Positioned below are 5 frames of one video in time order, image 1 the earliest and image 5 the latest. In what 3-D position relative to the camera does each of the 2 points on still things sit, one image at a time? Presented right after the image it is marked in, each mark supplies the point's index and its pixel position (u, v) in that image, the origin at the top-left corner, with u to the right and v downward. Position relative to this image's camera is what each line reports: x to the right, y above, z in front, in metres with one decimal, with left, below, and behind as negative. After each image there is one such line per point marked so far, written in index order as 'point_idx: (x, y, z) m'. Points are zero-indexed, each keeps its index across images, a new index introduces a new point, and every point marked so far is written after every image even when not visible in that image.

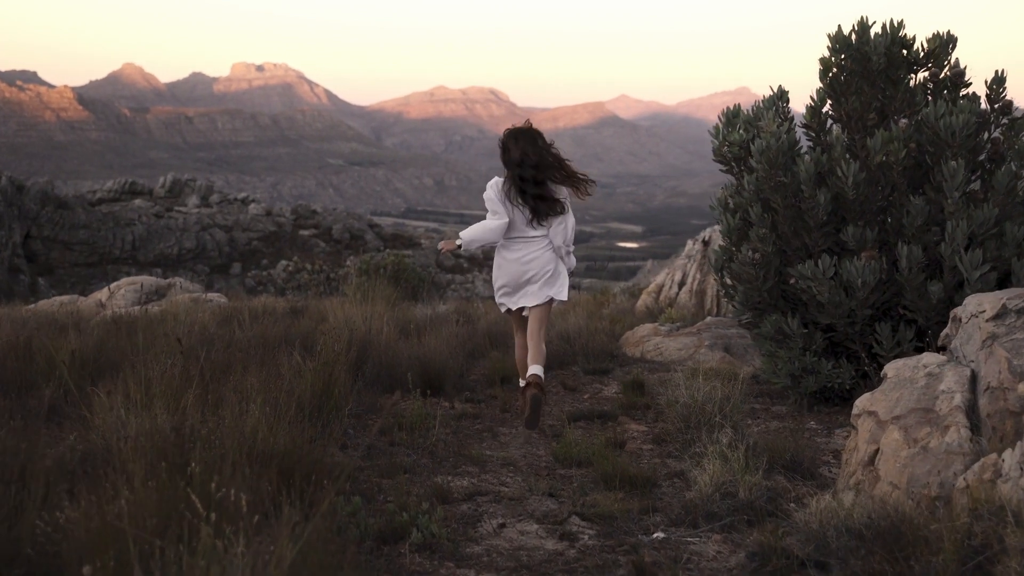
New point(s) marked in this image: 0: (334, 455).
0: (-0.9, -0.9, +4.5) m
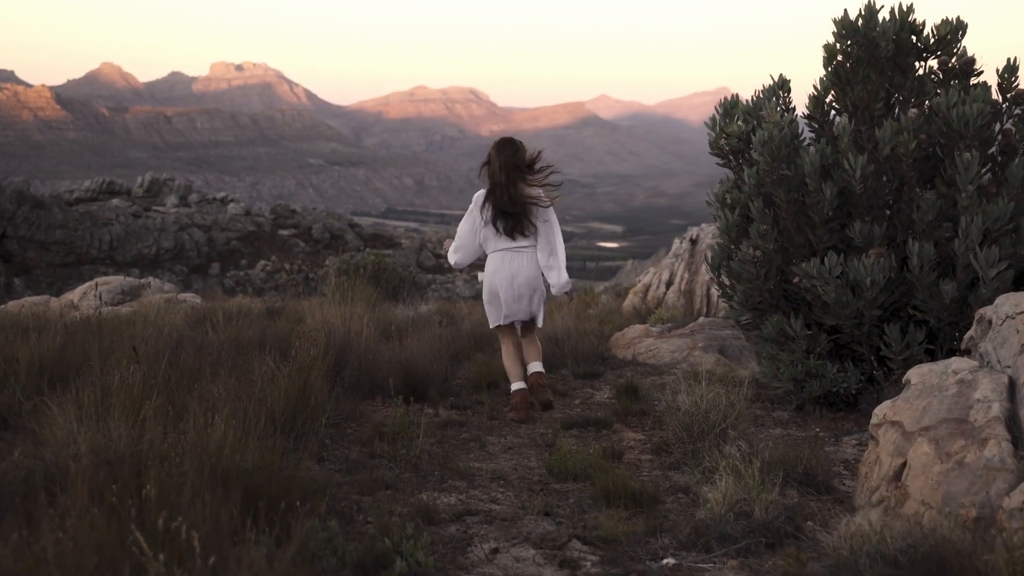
0: (-1.0, -0.9, +4.1) m
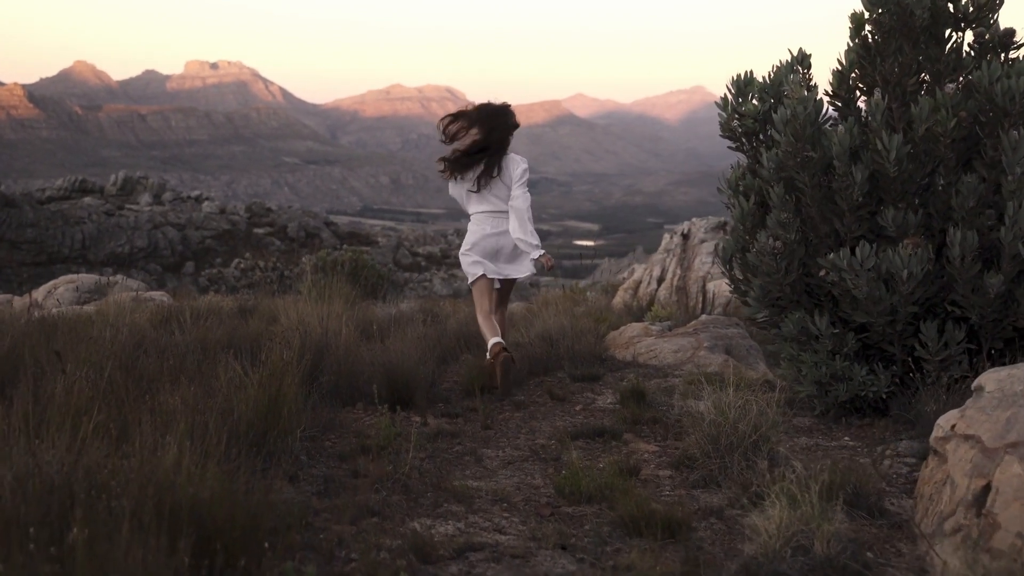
0: (-1.0, -0.9, +3.5) m
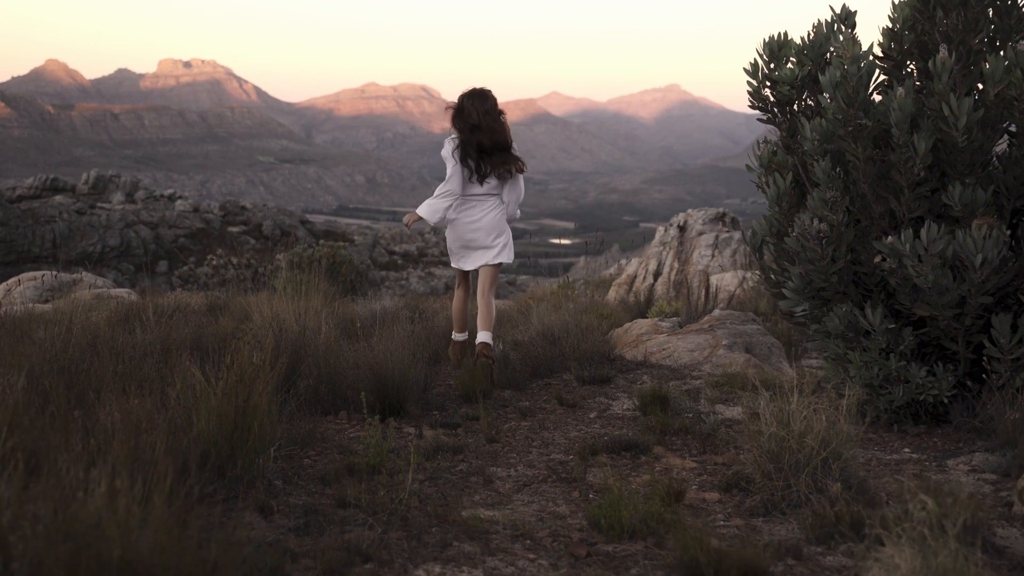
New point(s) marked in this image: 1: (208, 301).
0: (-0.9, -0.8, +2.8) m
1: (-3.7, -0.1, +10.3) m
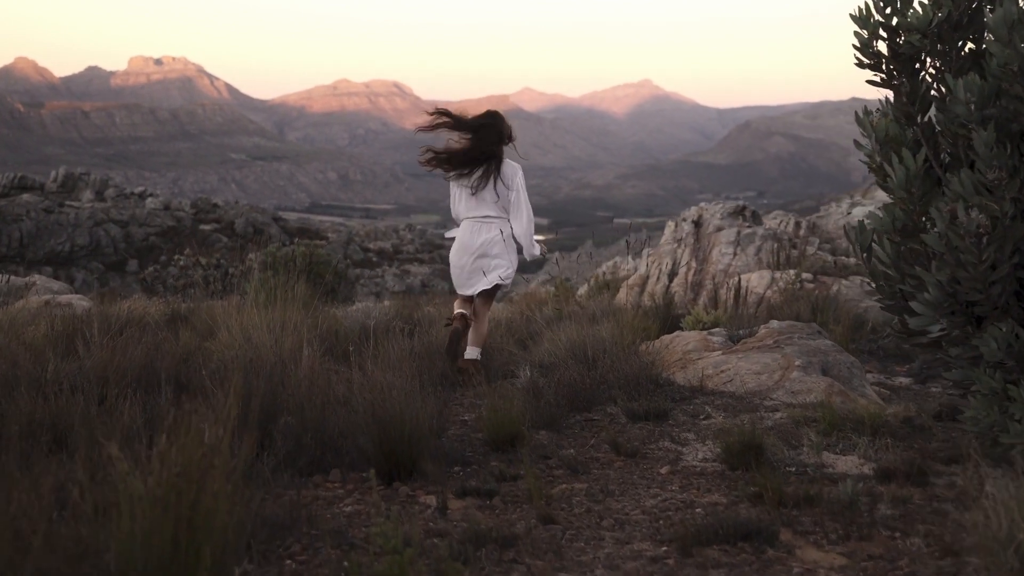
0: (-0.6, -0.9, +1.5) m
1: (-3.7, -0.2, +9.0) m
